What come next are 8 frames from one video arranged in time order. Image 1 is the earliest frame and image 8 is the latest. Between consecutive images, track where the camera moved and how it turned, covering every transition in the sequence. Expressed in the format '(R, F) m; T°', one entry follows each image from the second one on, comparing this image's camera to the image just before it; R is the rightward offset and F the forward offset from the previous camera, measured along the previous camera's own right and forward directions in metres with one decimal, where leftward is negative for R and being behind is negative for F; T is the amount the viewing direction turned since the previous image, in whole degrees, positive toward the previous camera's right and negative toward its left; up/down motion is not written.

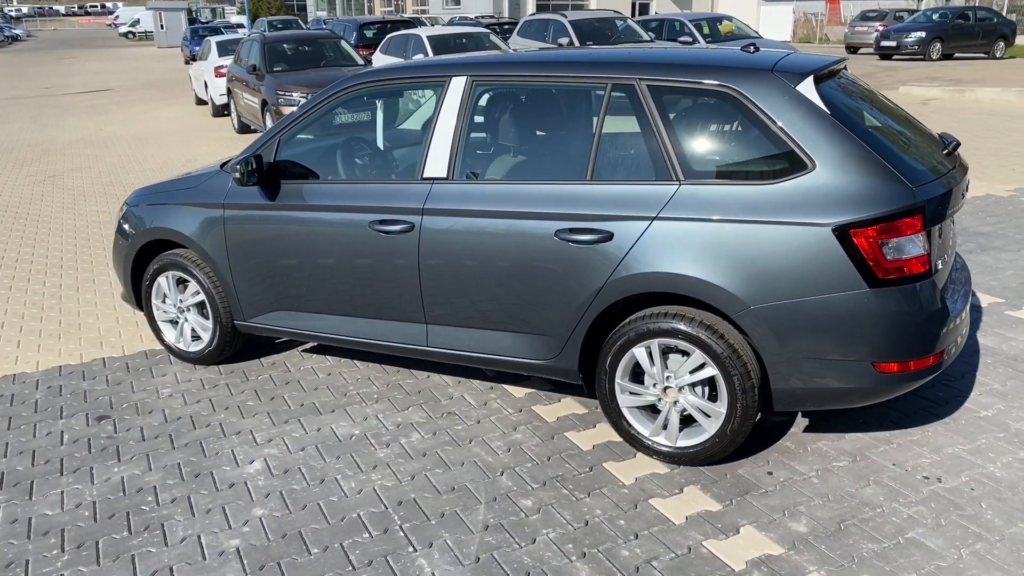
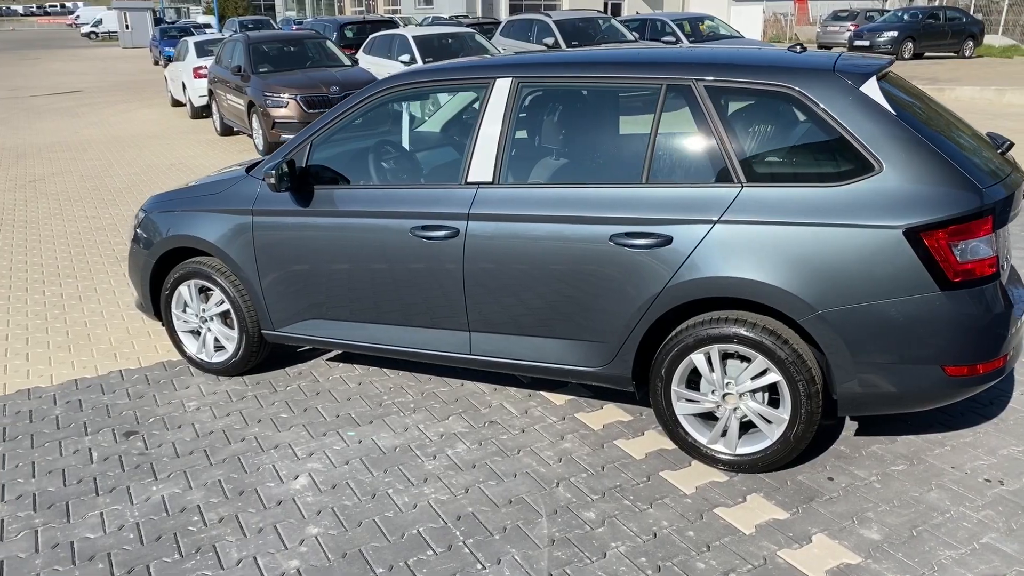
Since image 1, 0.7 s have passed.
(-0.3, +0.1) m; +2°
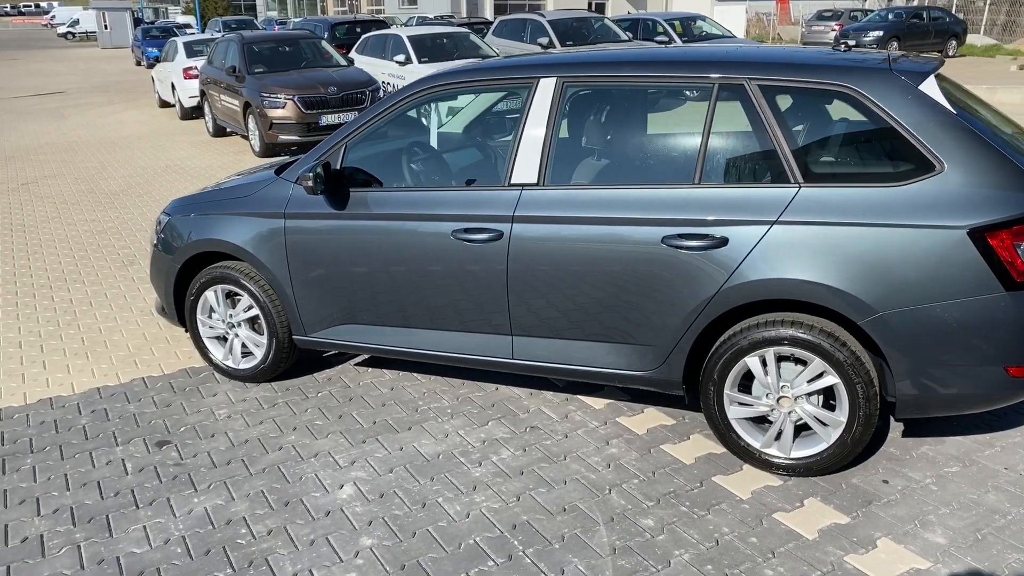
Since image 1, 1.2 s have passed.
(-0.3, +0.1) m; +1°
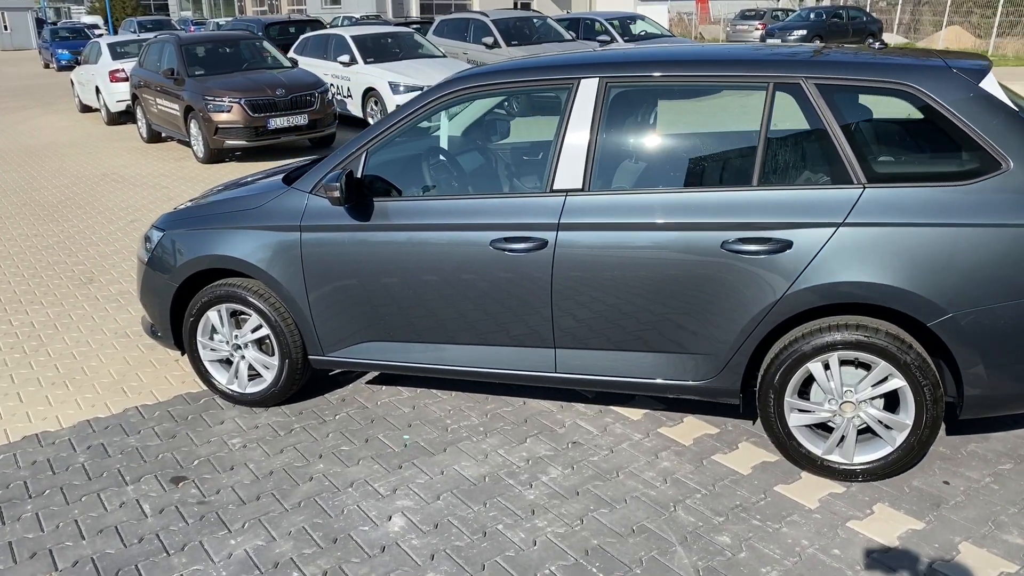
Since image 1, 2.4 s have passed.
(-0.5, +0.2) m; +5°
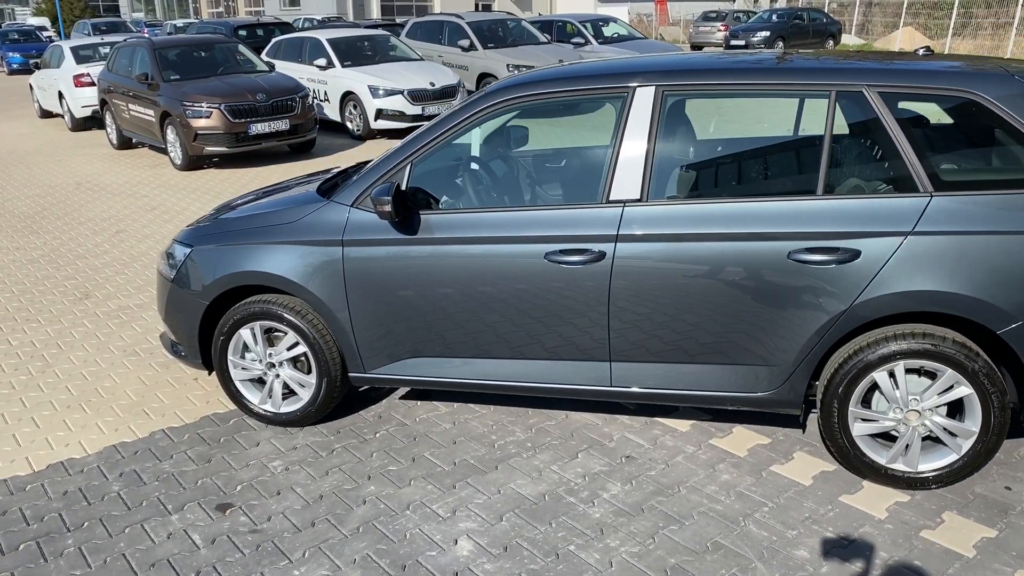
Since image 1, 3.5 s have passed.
(-0.4, +0.1) m; +3°
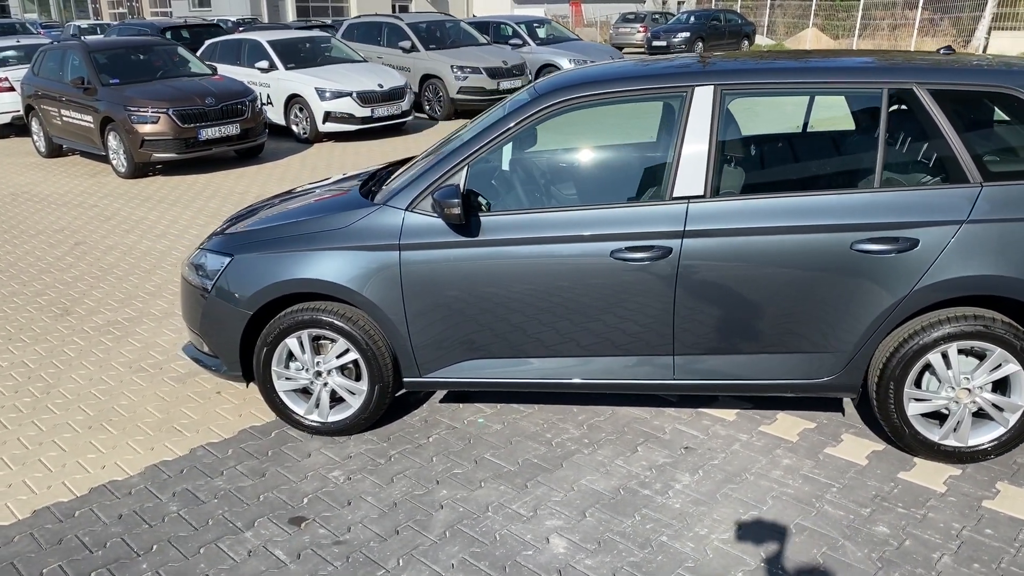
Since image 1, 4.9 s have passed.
(-0.6, 0.0) m; +6°
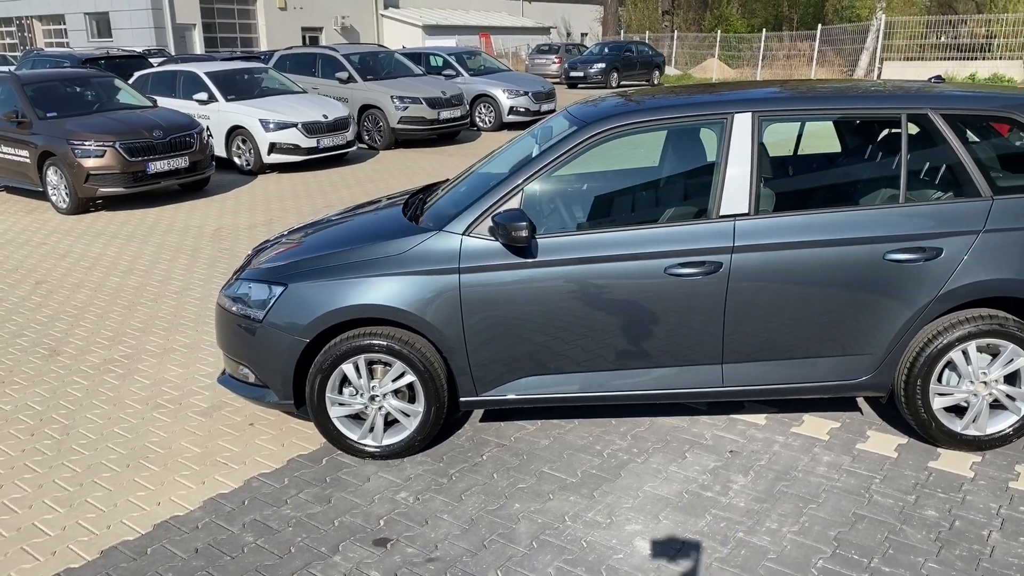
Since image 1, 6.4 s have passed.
(-0.7, -0.1) m; +6°
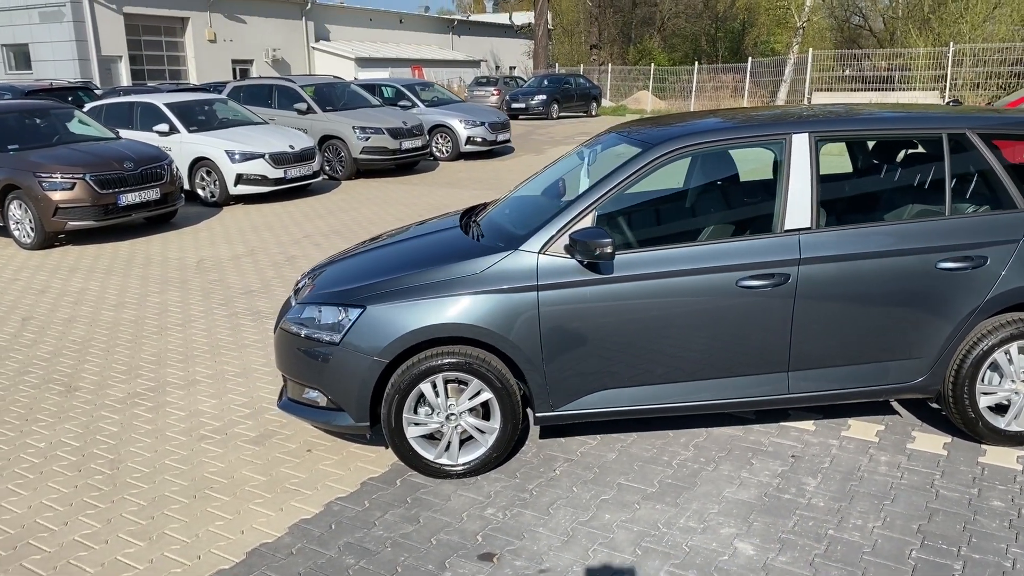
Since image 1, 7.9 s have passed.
(-0.7, -0.1) m; +5°
